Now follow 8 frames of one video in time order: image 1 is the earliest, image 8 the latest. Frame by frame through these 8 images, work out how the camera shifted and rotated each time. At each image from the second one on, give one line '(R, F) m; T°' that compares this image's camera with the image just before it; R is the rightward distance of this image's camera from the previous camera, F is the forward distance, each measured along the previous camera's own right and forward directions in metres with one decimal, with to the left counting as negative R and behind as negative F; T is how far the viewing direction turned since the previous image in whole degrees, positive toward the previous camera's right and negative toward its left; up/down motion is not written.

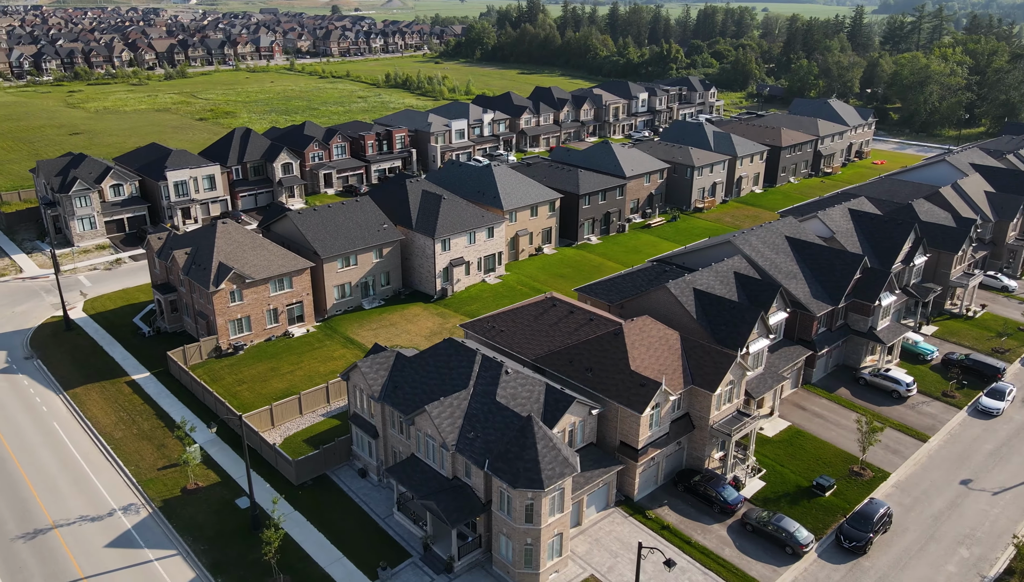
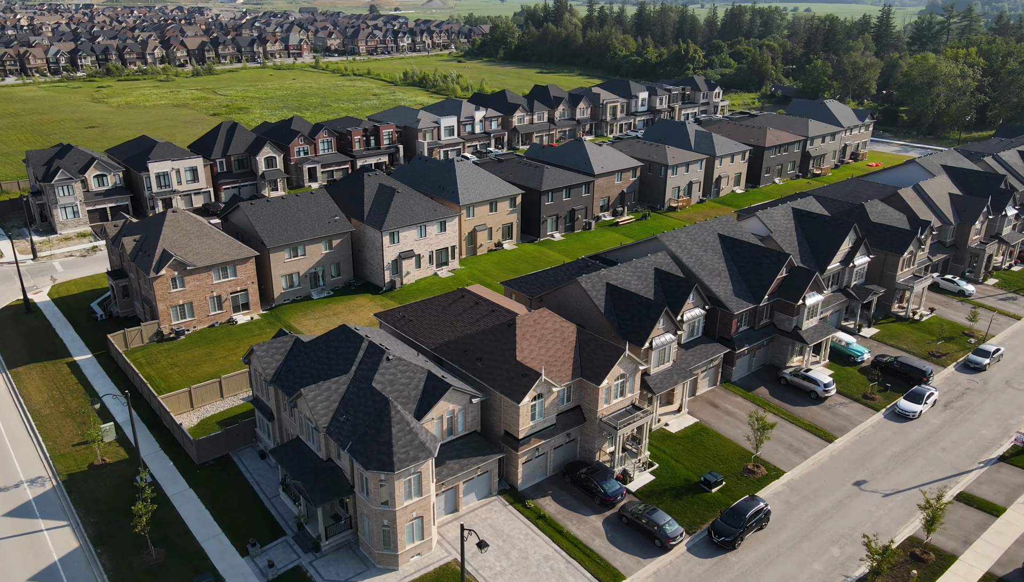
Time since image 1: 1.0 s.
(+7.4, -0.4) m; -3°
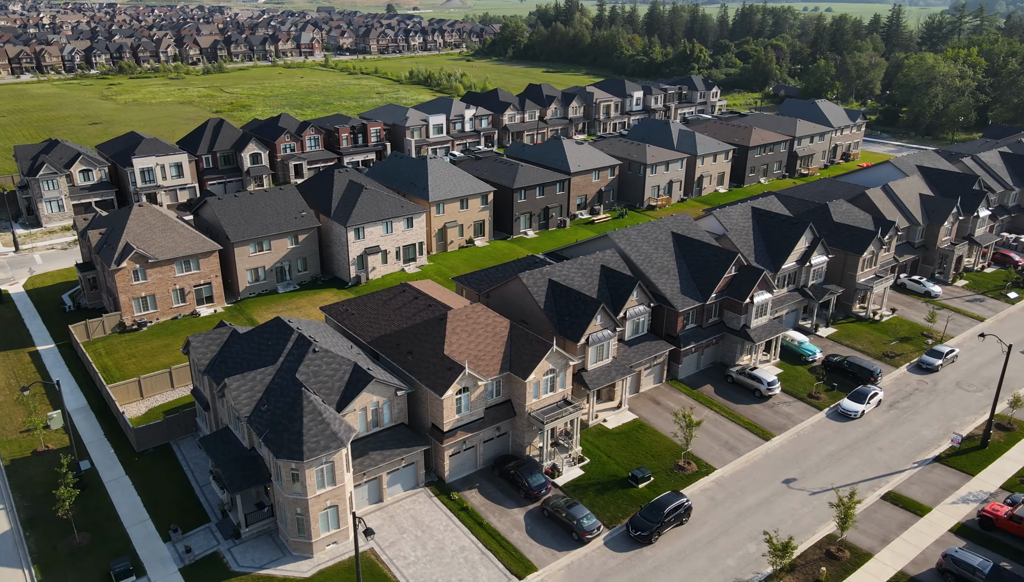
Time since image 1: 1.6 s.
(+4.5, -0.3) m; -1°
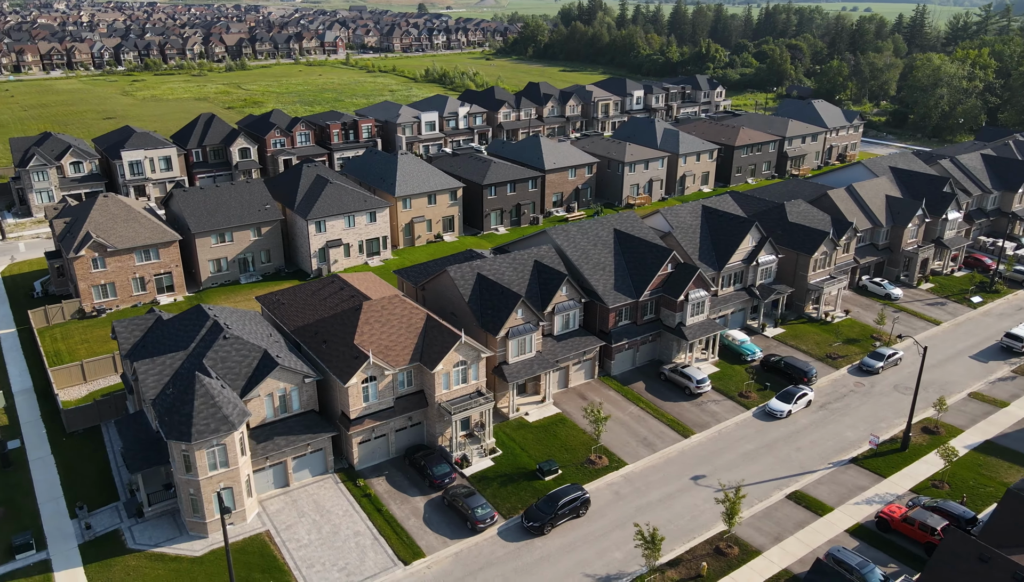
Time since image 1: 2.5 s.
(+6.2, -0.3) m; -2°
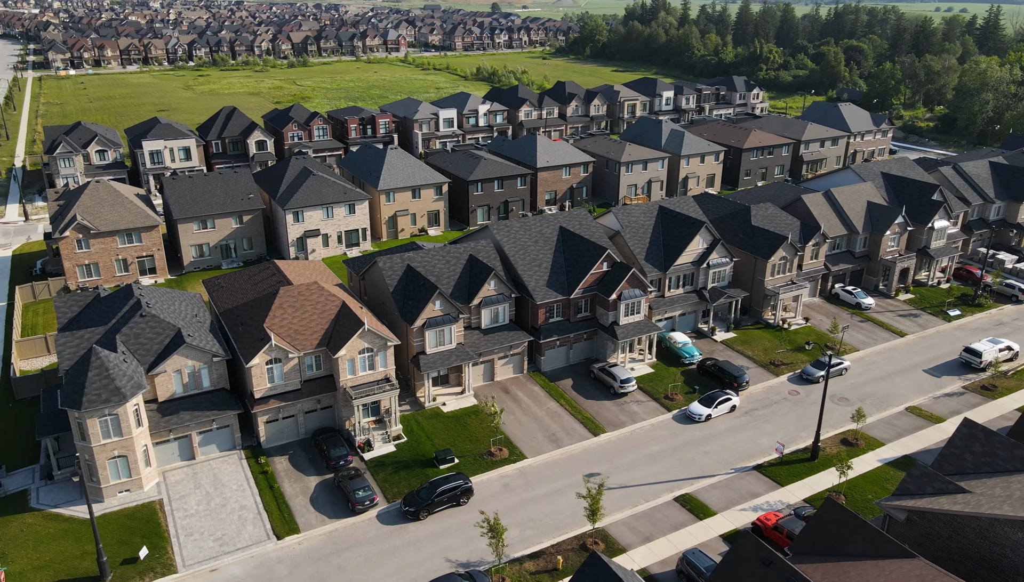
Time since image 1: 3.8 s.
(+8.7, -0.2) m; -5°
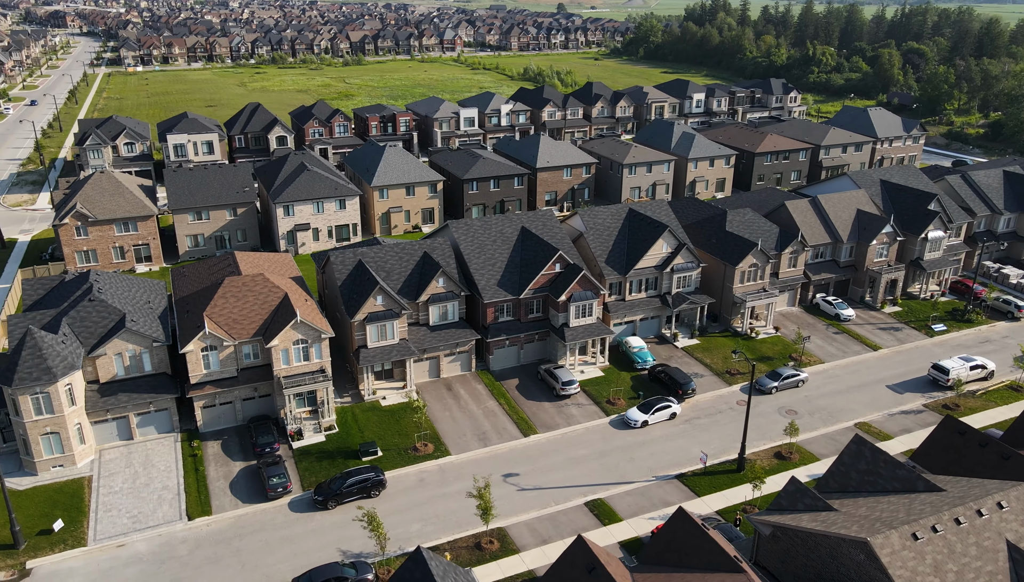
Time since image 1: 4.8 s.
(+7.1, +0.1) m; -5°
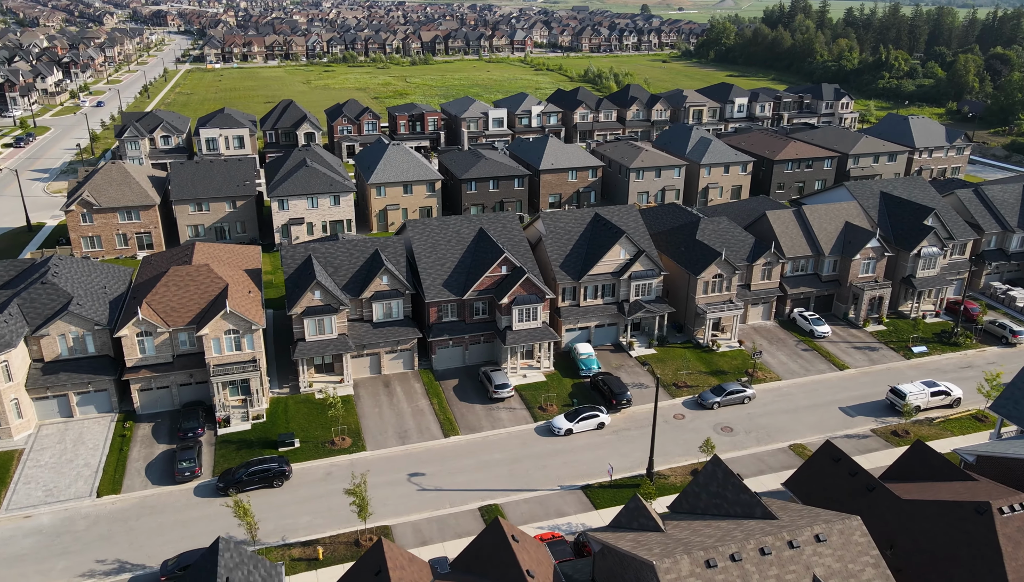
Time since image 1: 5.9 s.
(+8.4, +0.7) m; -6°
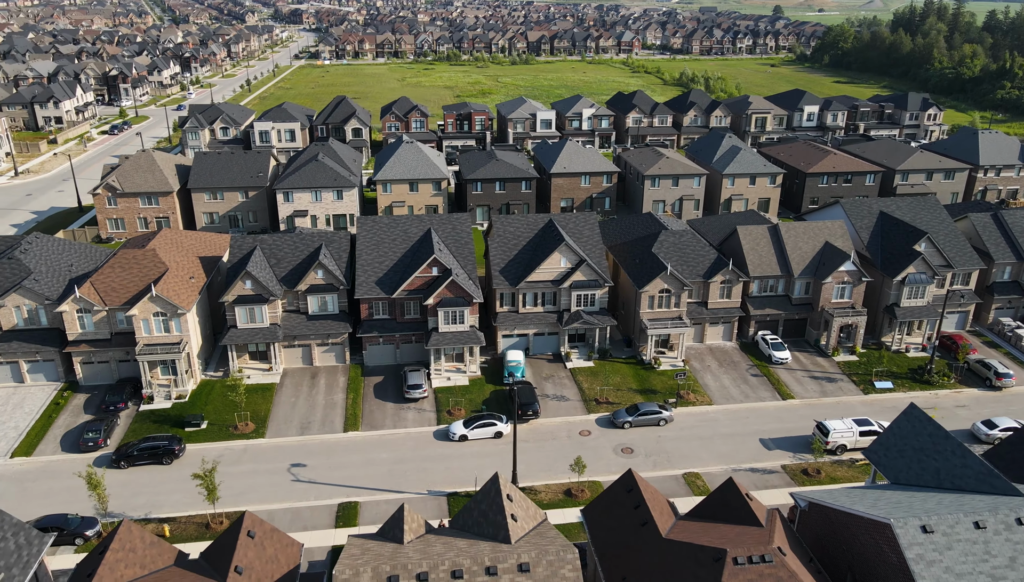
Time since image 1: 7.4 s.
(+11.7, +1.2) m; -9°
